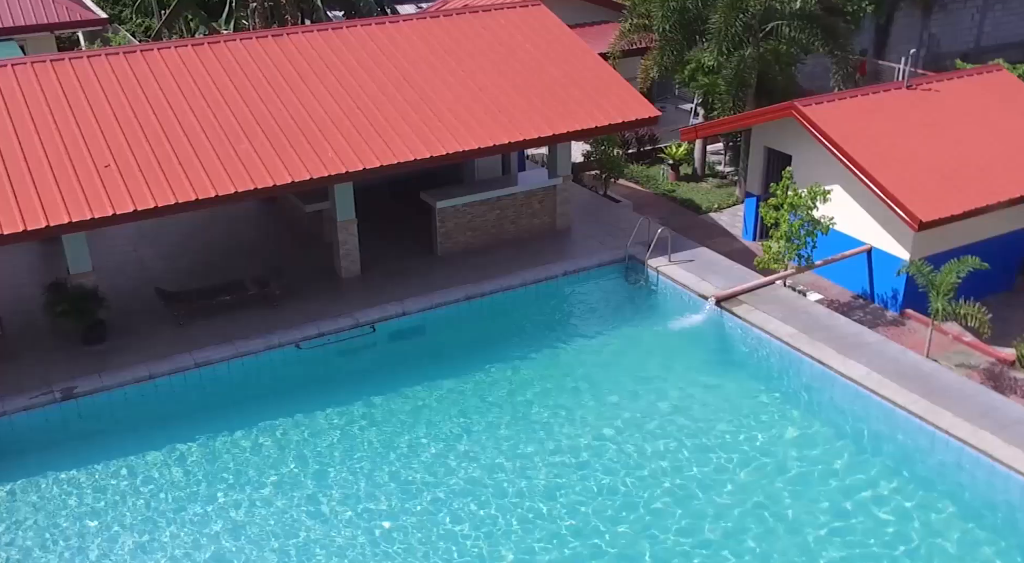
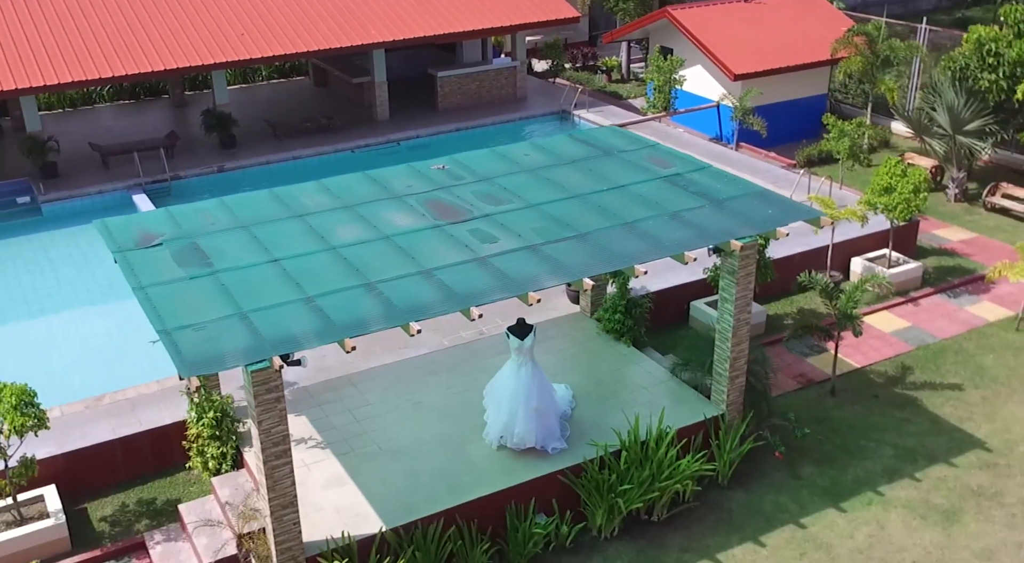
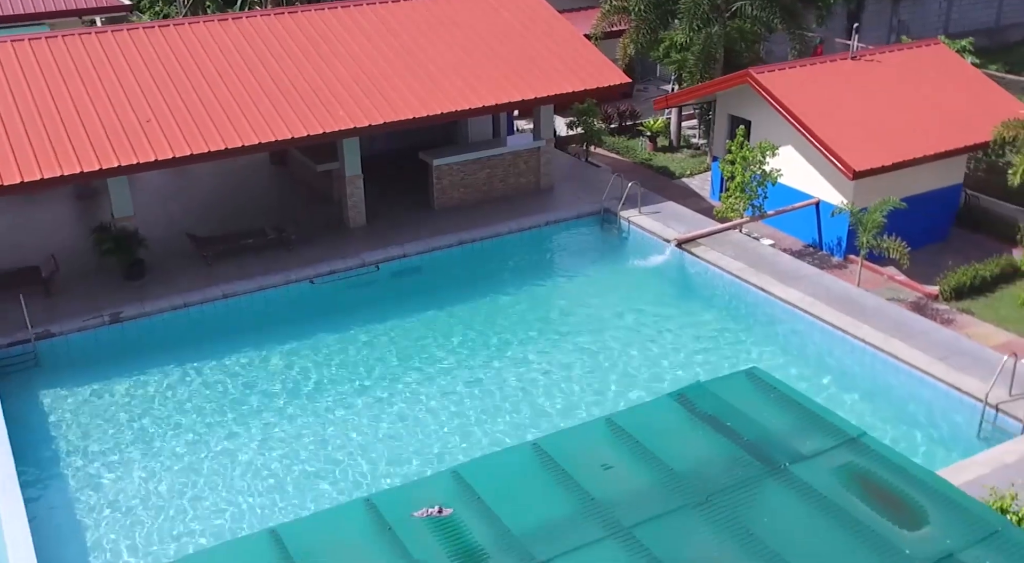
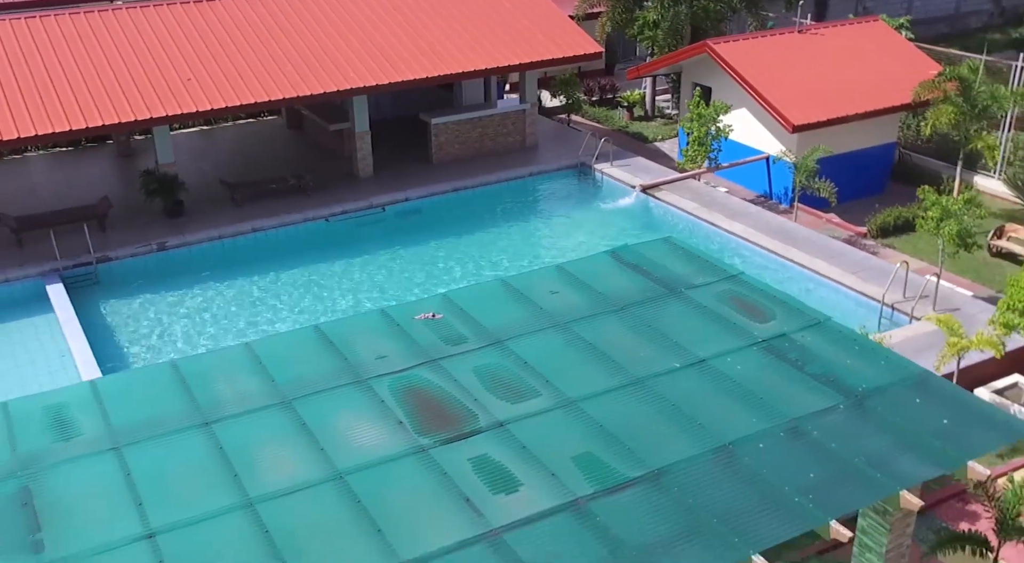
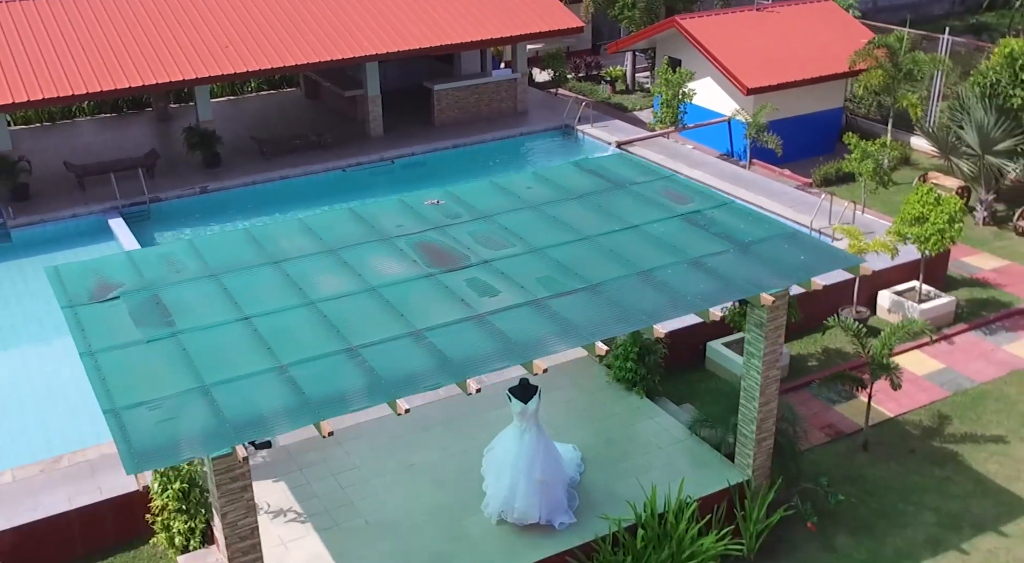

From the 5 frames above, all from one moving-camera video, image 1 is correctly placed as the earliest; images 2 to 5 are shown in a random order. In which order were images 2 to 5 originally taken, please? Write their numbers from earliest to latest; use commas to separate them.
3, 4, 5, 2
